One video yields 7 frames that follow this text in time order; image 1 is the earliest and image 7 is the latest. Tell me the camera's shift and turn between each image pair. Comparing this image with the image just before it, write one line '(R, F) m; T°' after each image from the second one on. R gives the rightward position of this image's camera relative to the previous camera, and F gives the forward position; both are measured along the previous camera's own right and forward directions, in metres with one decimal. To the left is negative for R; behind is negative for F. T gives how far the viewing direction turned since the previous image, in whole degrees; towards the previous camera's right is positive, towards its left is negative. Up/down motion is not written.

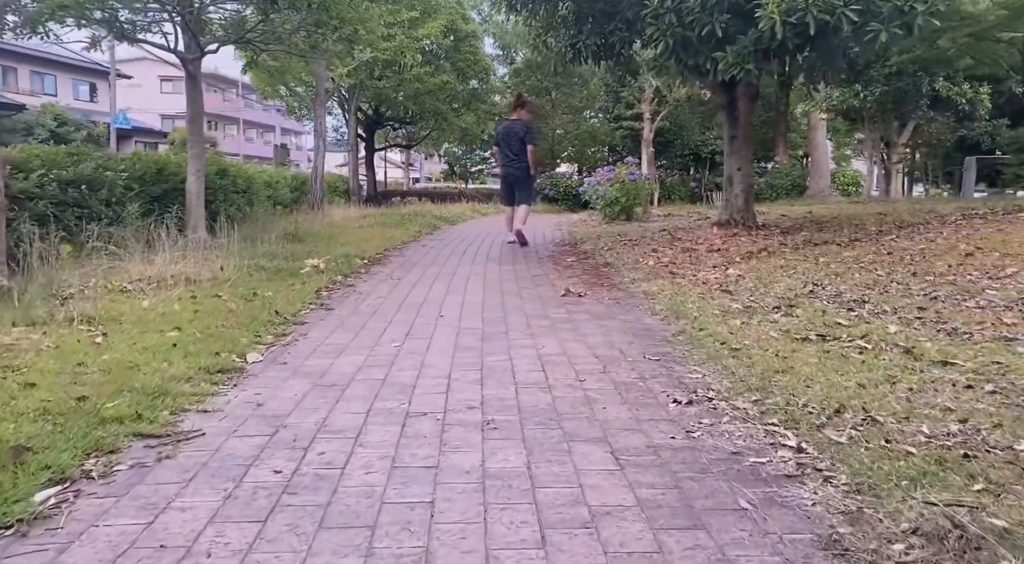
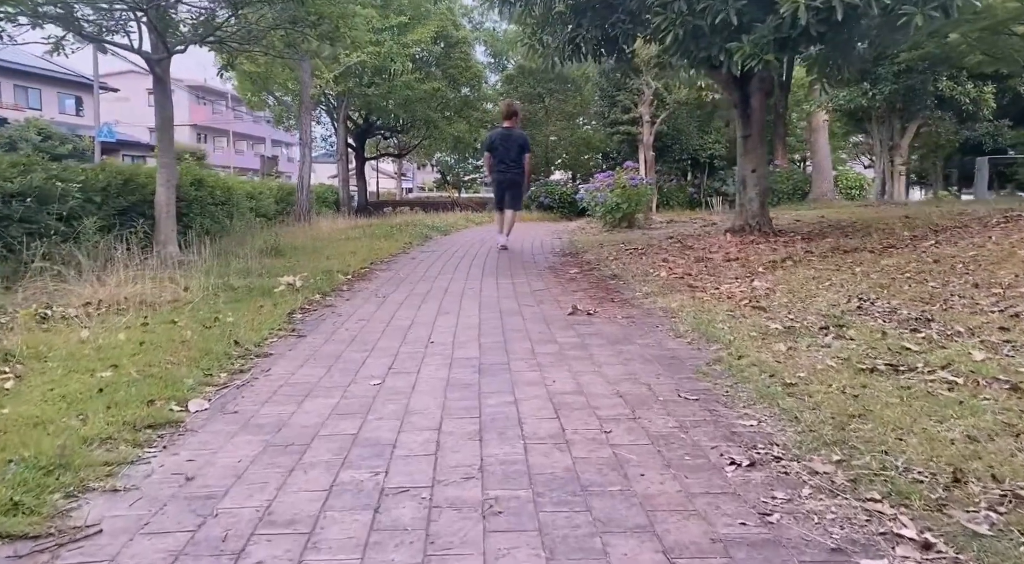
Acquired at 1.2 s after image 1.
(0.0, +0.9) m; 0°
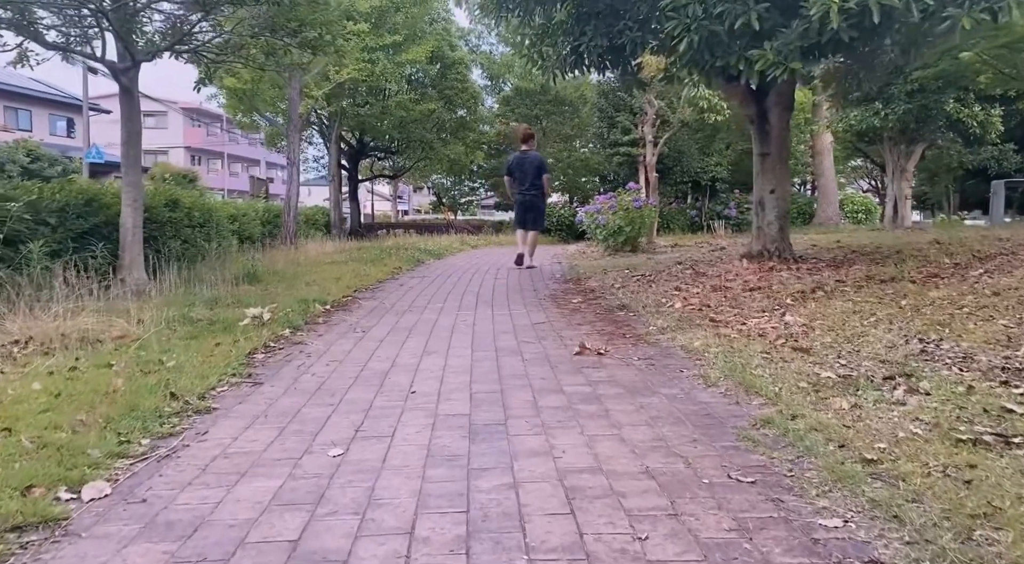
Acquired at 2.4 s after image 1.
(0.0, +1.0) m; 0°
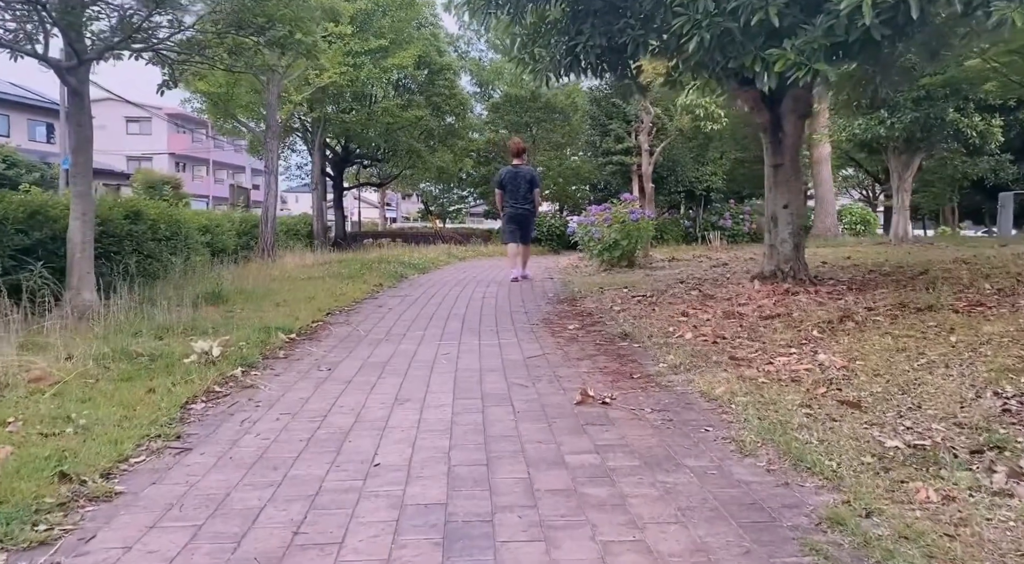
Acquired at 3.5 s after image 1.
(0.0, +1.0) m; +1°
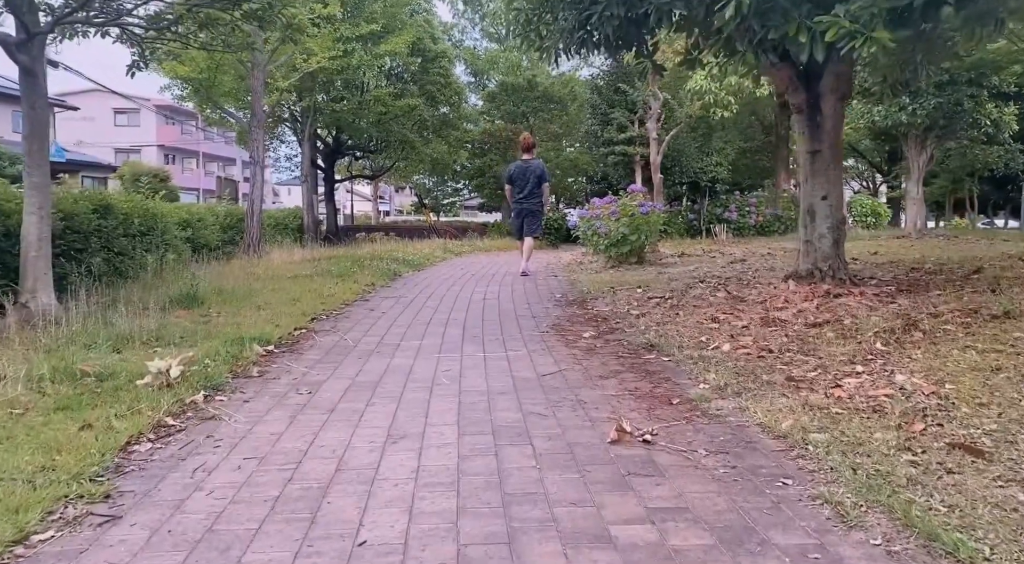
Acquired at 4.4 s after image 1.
(-0.1, +1.0) m; 0°
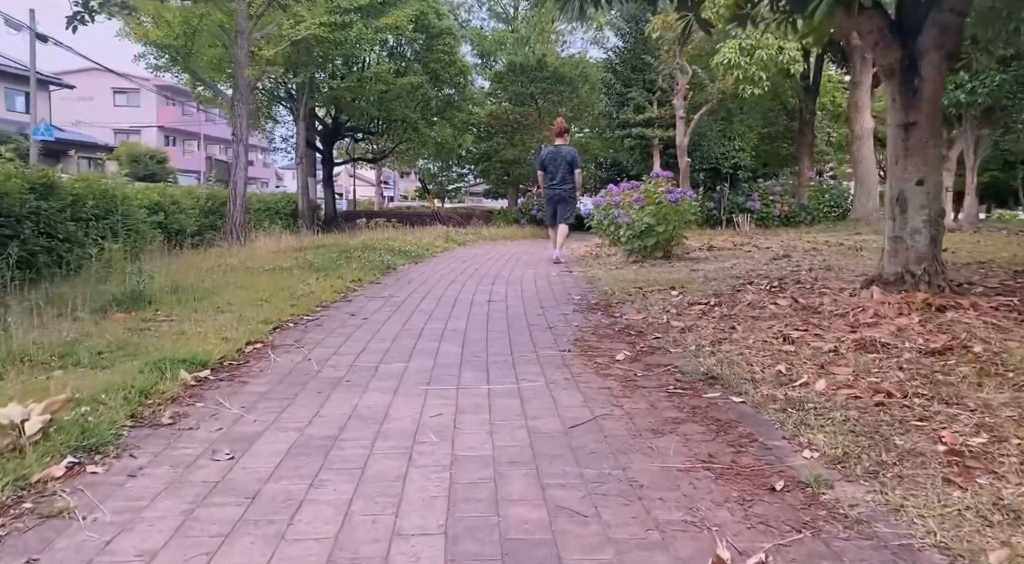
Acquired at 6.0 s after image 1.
(-0.1, +1.7) m; 0°
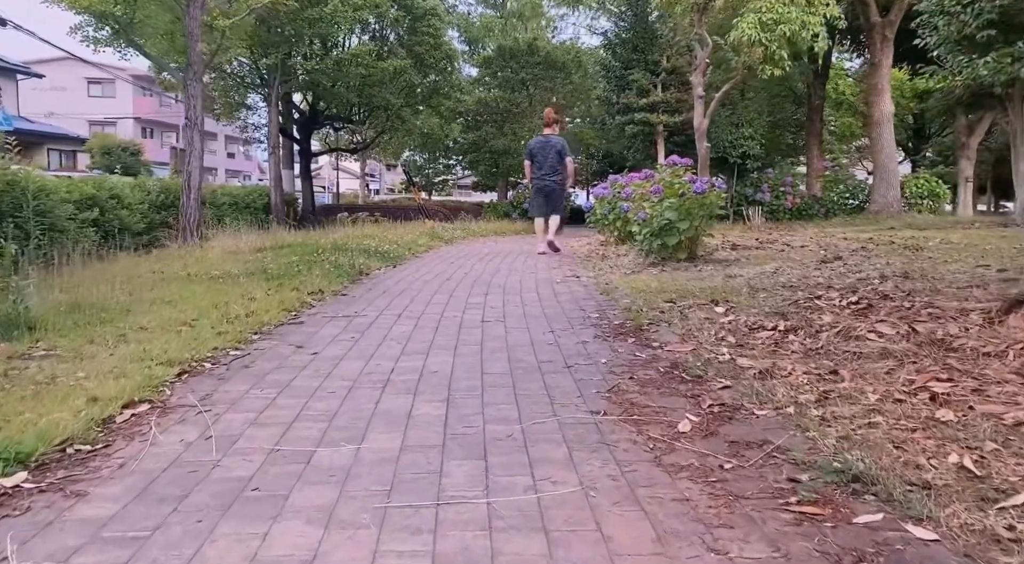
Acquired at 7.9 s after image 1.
(-0.1, +2.0) m; +1°
